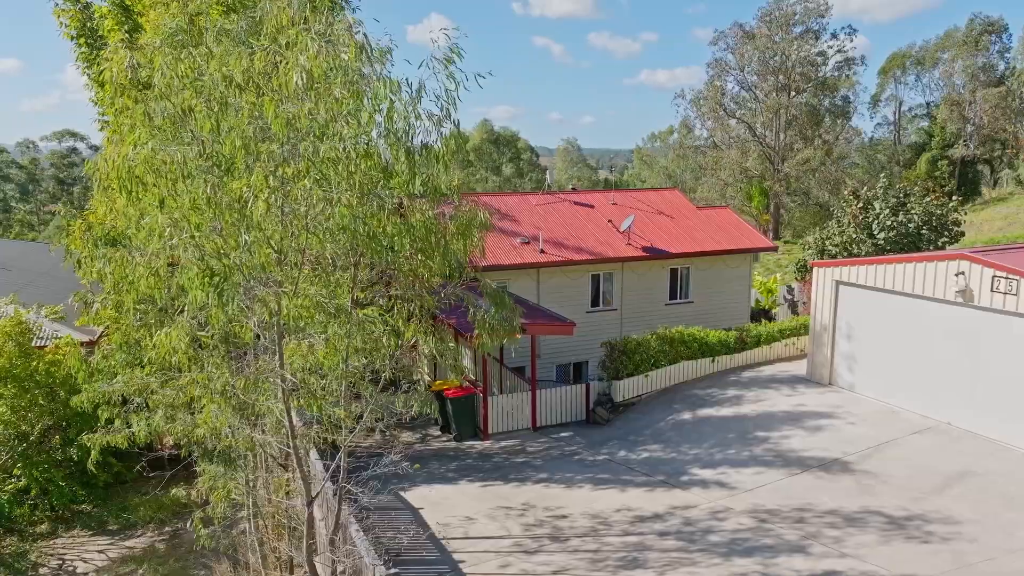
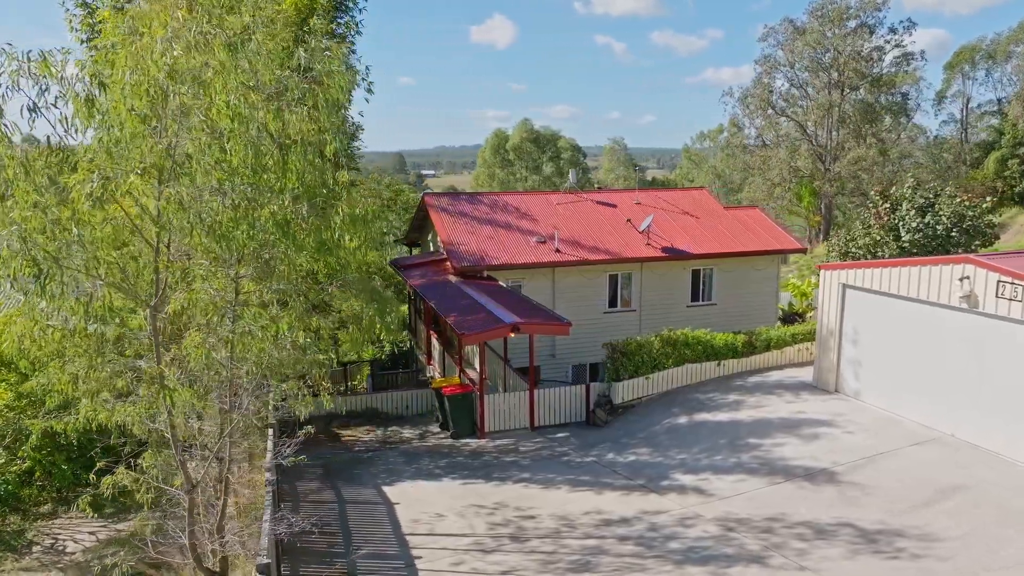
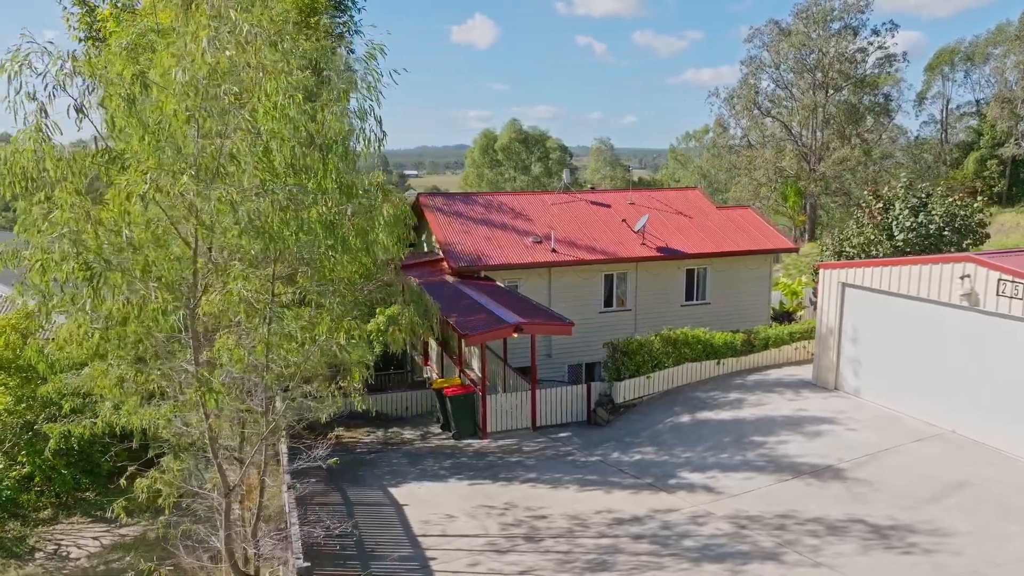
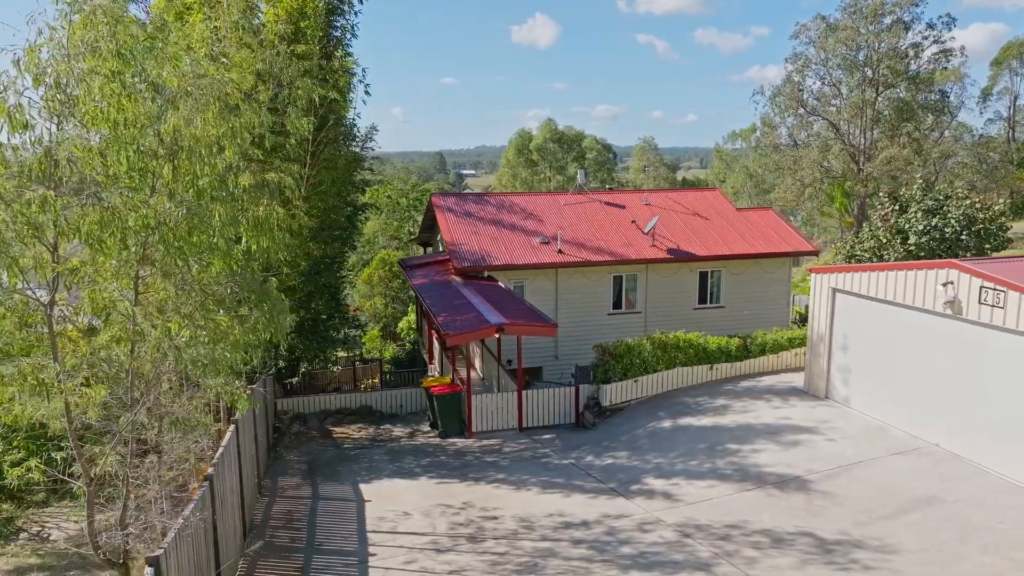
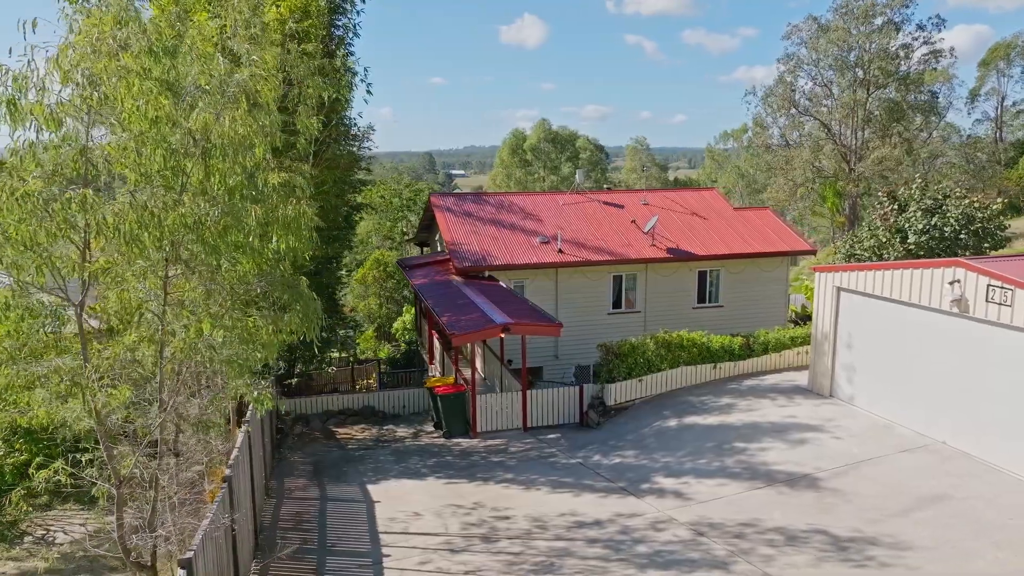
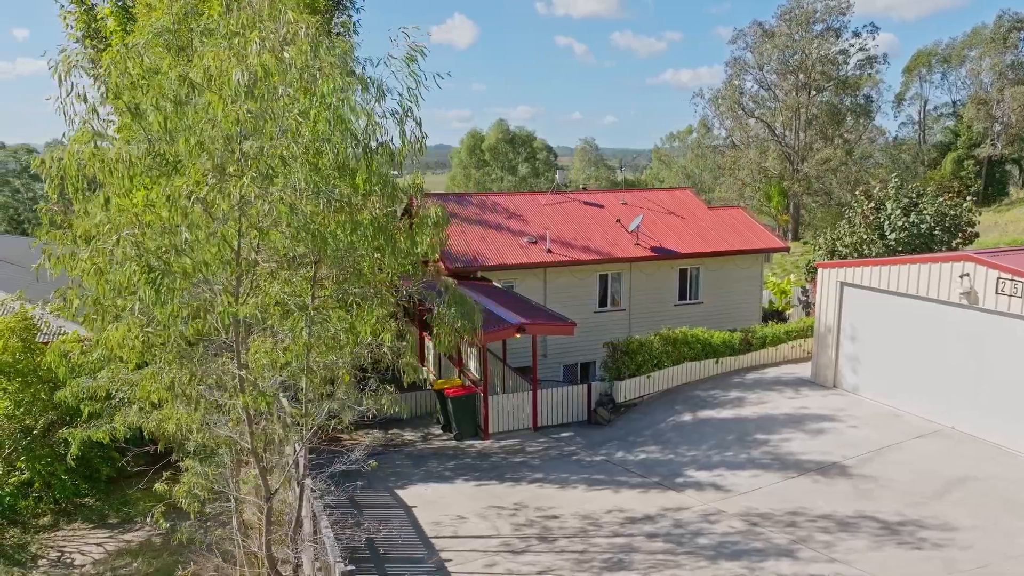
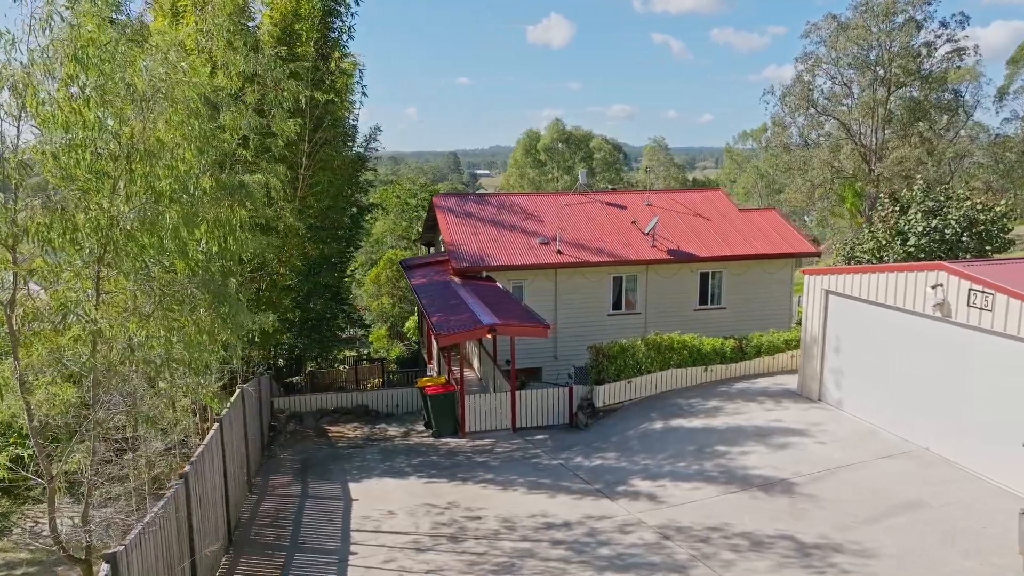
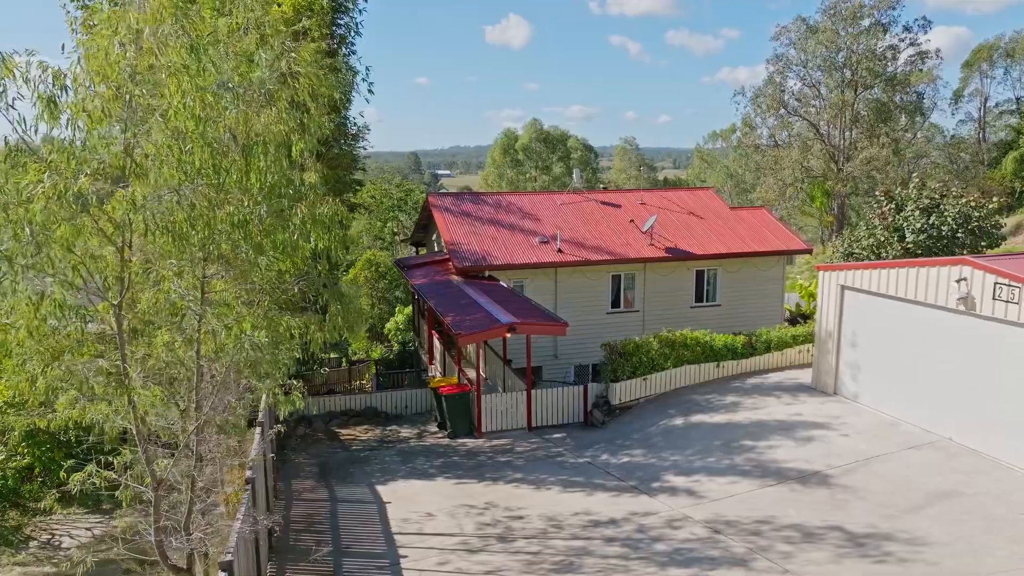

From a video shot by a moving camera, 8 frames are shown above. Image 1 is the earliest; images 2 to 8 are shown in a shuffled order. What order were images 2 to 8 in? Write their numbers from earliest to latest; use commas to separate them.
6, 3, 2, 8, 5, 4, 7
